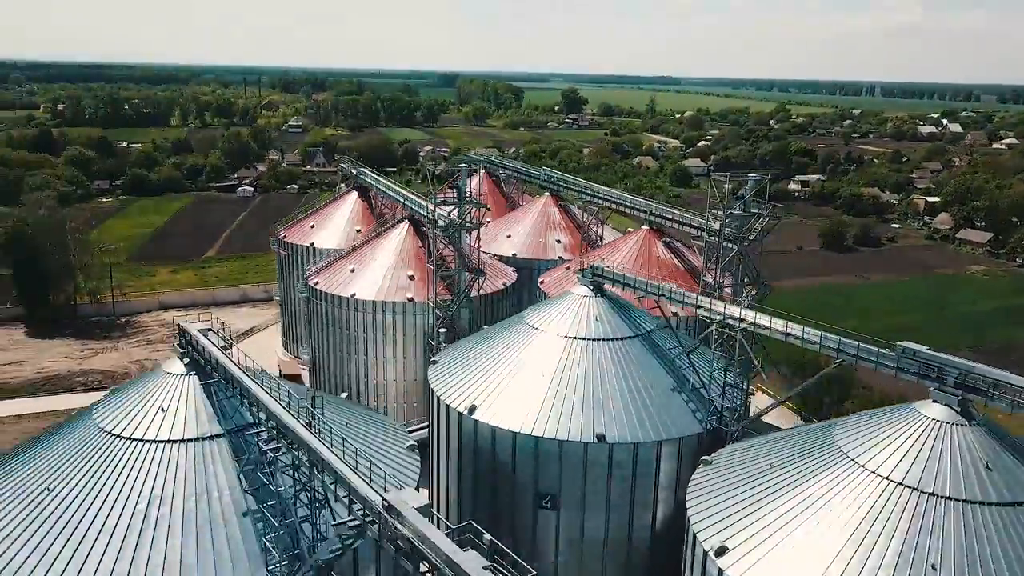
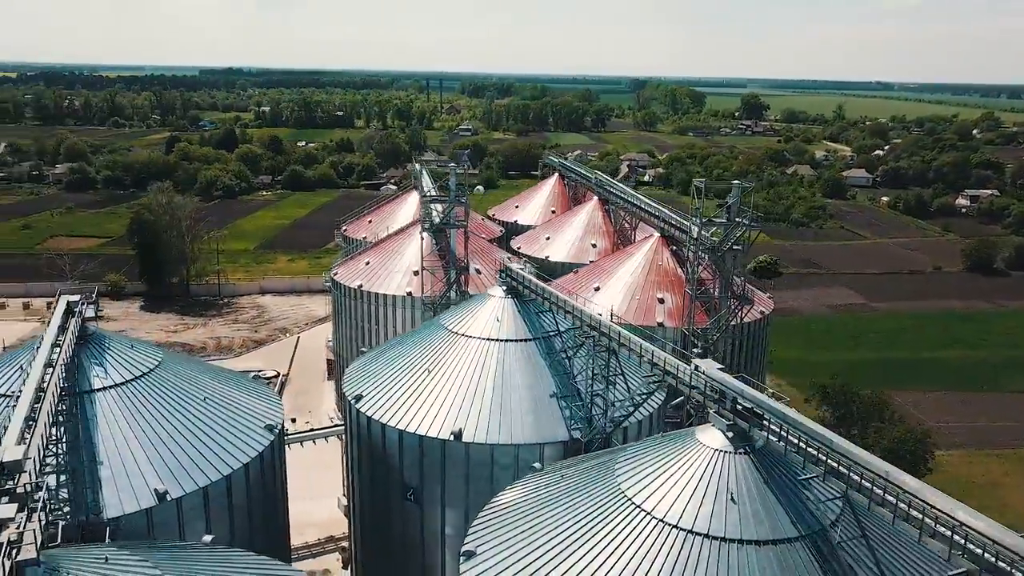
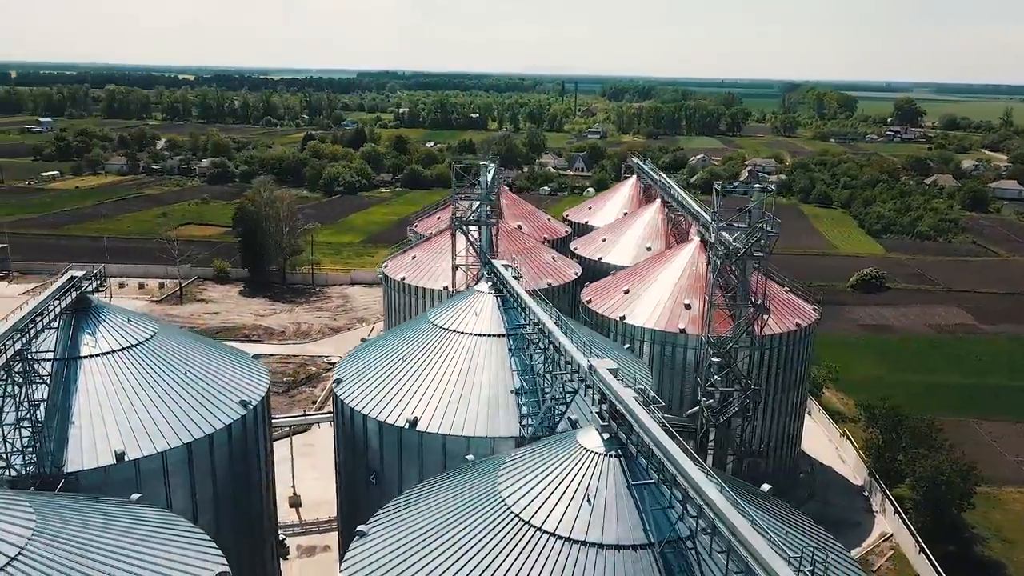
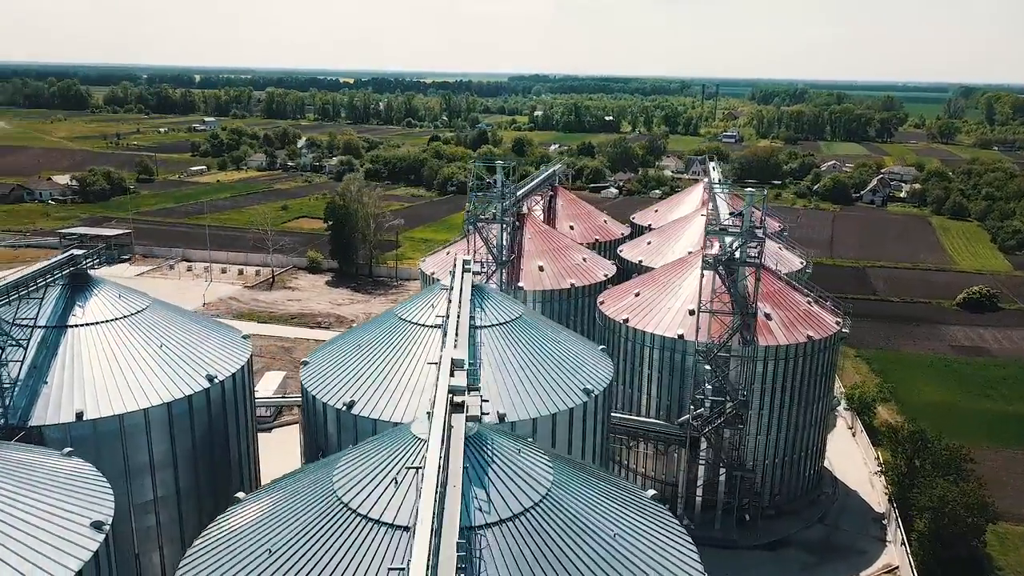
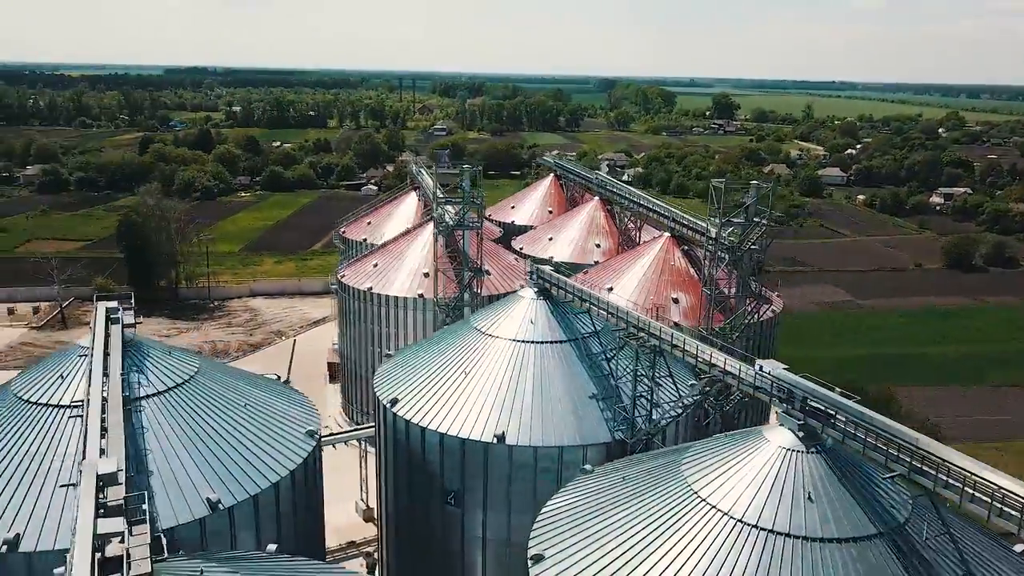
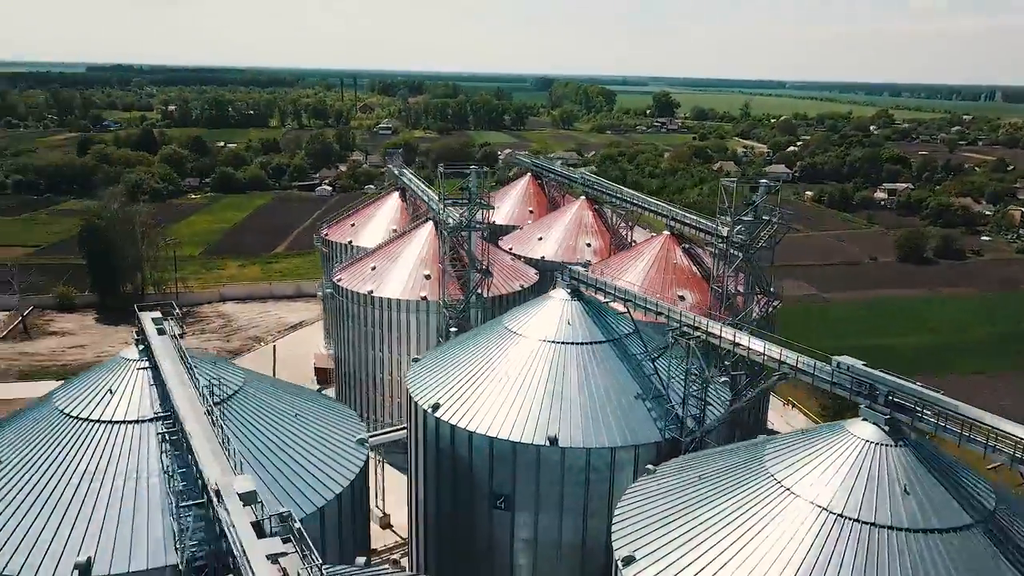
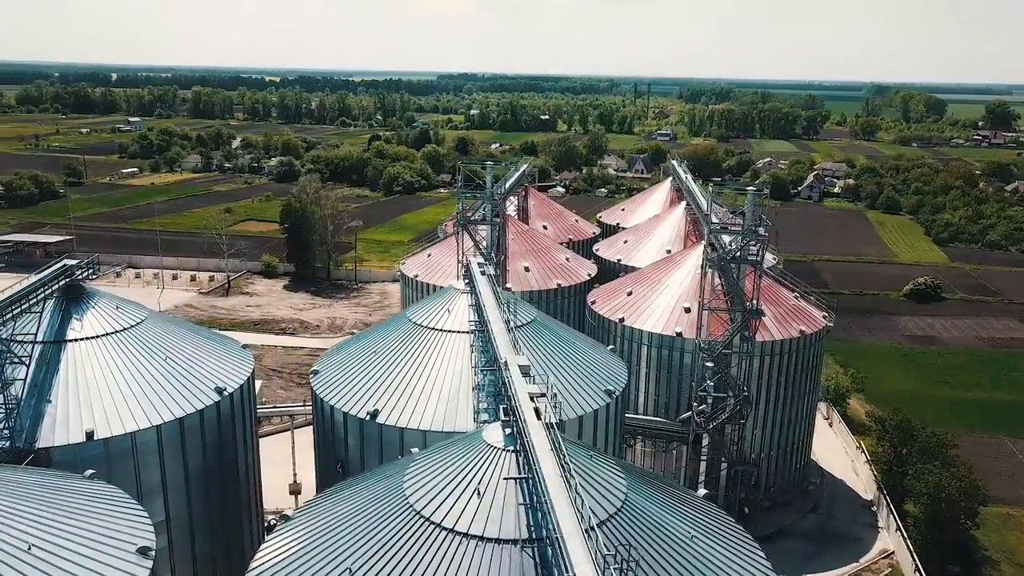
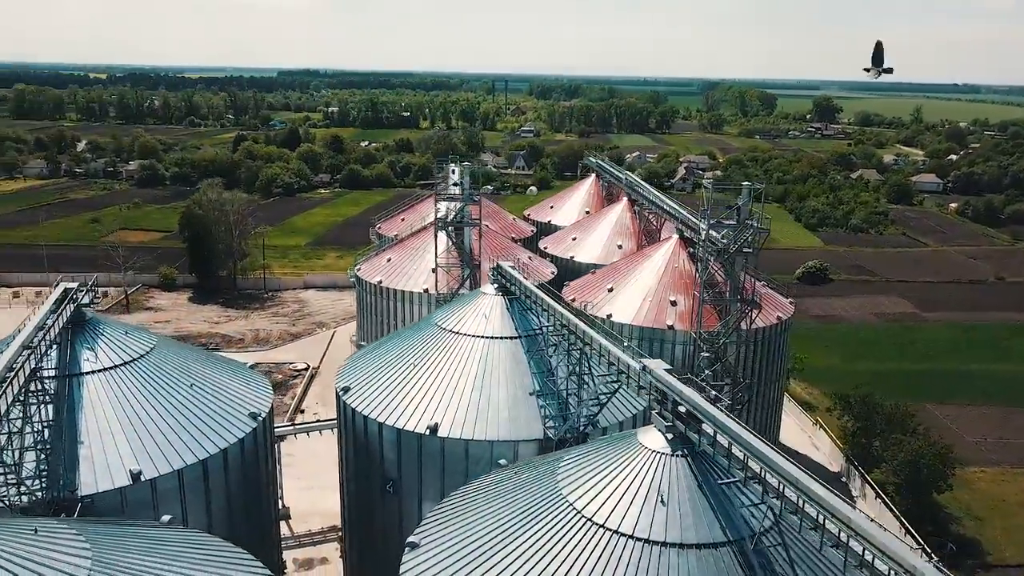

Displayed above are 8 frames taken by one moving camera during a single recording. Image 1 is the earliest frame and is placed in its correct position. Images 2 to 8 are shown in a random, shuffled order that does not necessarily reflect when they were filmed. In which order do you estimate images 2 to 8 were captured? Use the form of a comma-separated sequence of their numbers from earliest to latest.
6, 5, 2, 8, 3, 7, 4
